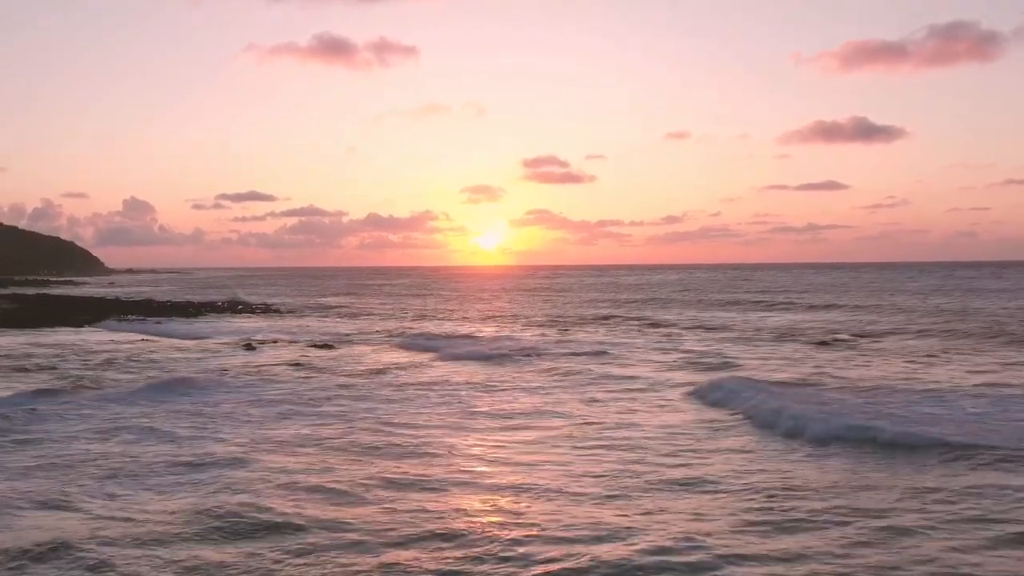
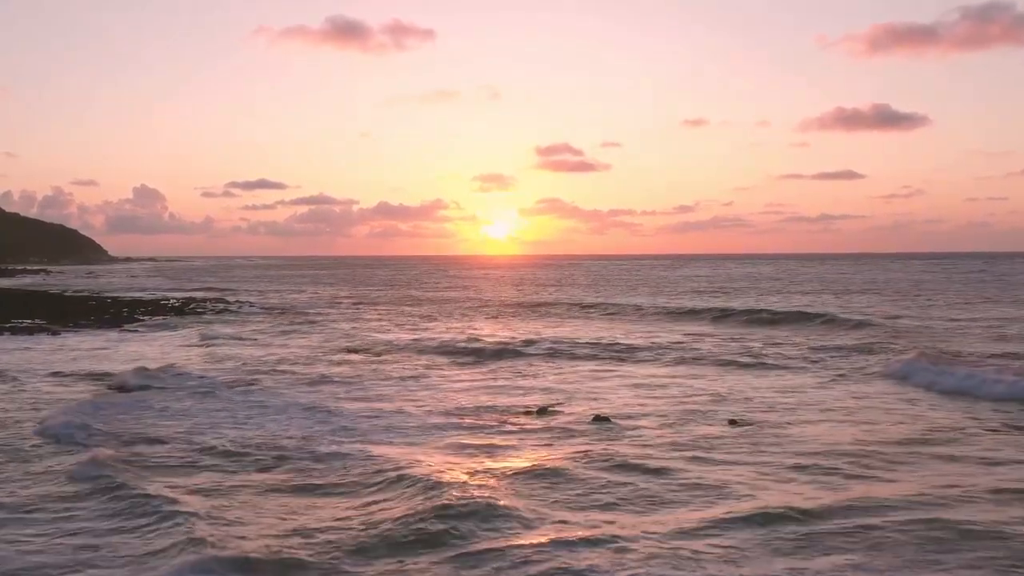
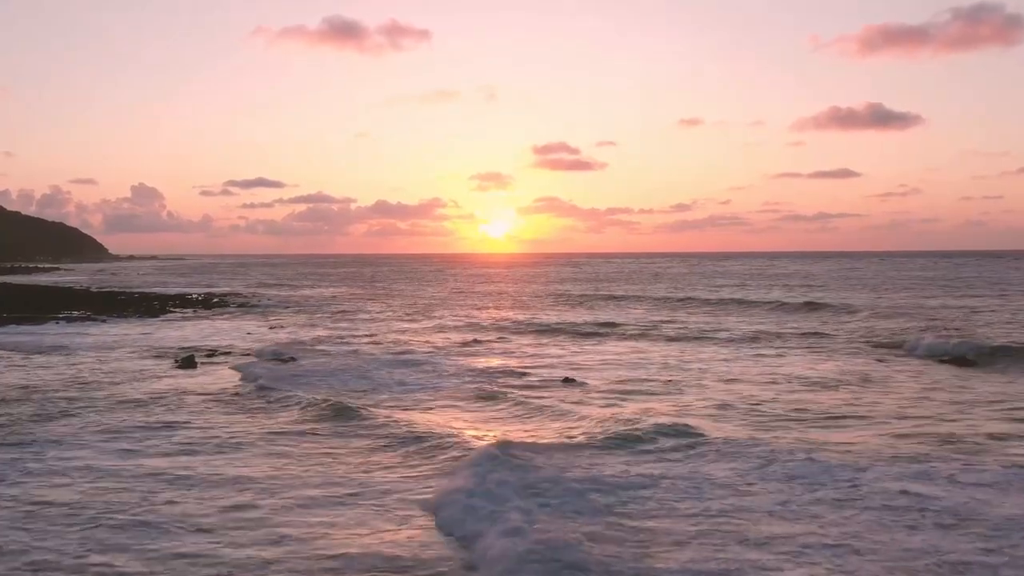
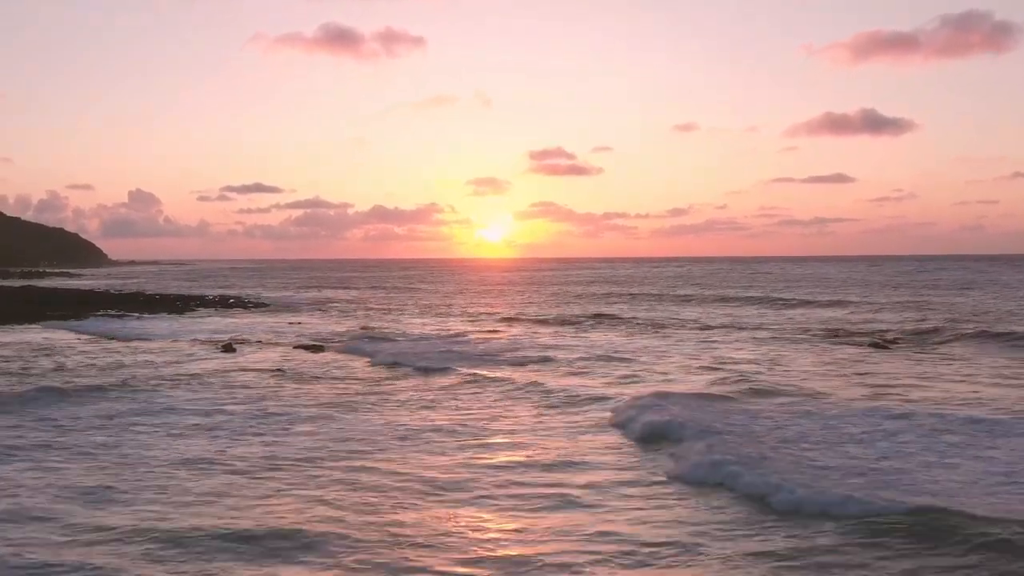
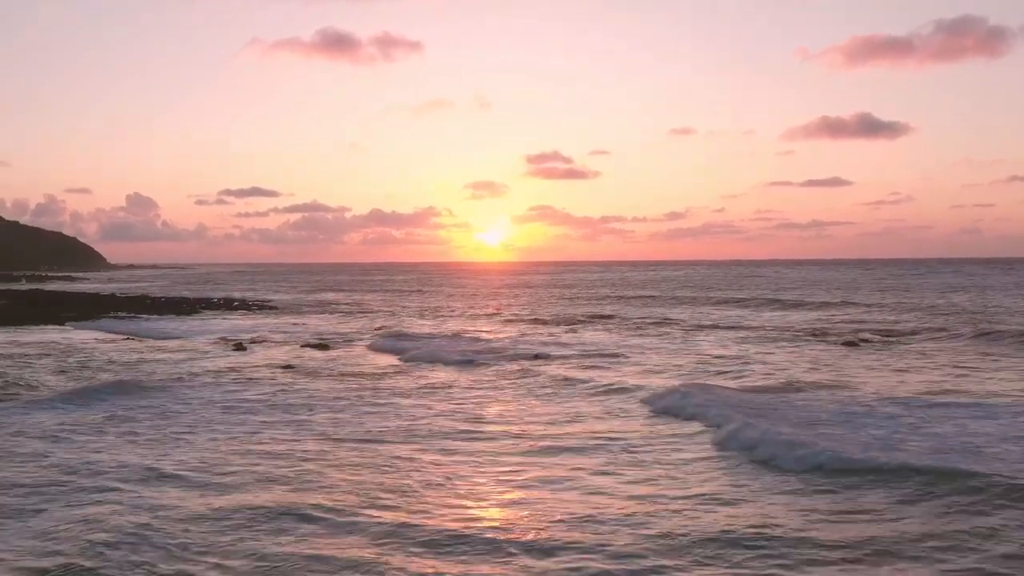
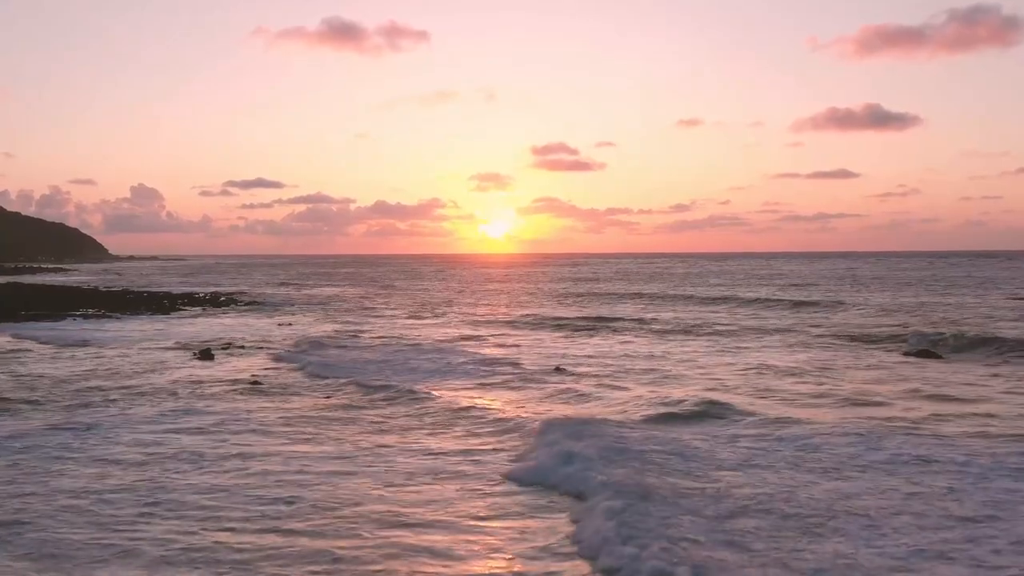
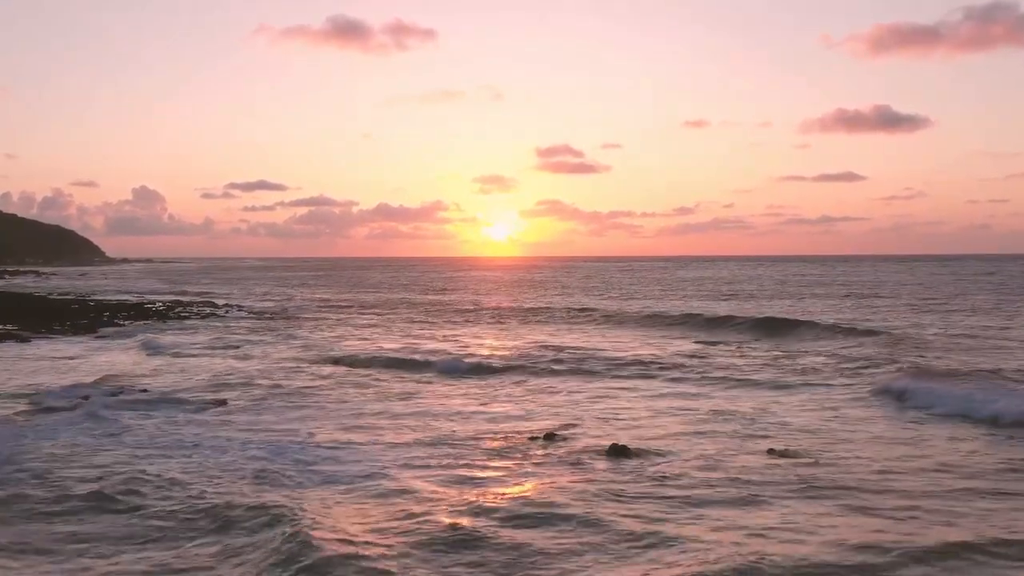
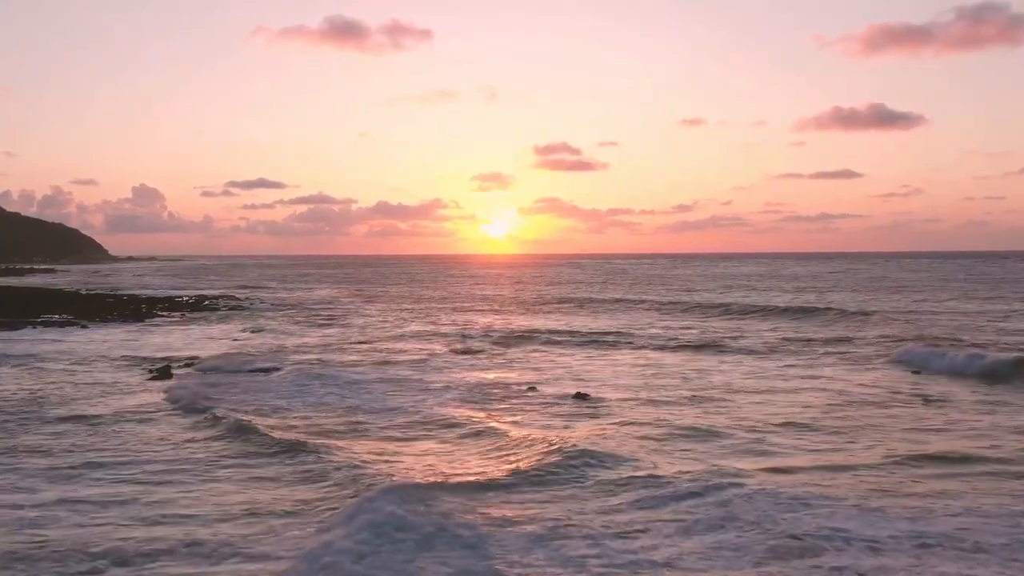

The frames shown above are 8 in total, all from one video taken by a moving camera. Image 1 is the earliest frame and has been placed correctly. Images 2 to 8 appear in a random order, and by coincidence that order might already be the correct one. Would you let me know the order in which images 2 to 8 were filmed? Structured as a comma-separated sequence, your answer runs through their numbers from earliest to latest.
5, 4, 6, 3, 8, 2, 7
